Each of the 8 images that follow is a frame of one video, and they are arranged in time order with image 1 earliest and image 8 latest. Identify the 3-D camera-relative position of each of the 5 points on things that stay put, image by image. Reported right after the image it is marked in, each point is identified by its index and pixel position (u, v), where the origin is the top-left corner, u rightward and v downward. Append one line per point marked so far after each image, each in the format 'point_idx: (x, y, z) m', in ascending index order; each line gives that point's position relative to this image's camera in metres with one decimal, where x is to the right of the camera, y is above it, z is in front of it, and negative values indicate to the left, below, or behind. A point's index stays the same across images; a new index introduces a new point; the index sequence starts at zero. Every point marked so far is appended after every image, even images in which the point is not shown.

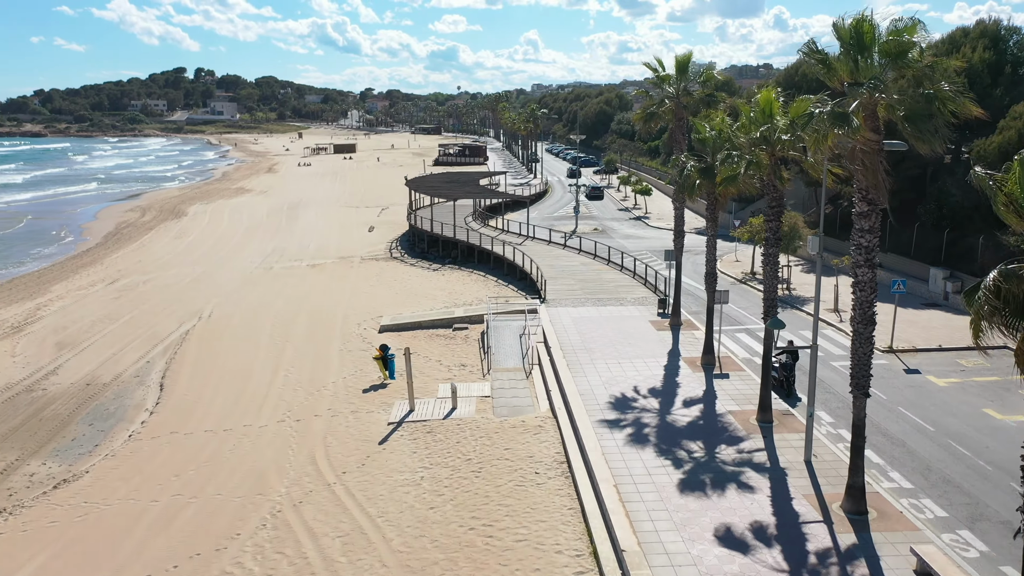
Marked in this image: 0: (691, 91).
0: (+3.4, +3.7, +16.0) m
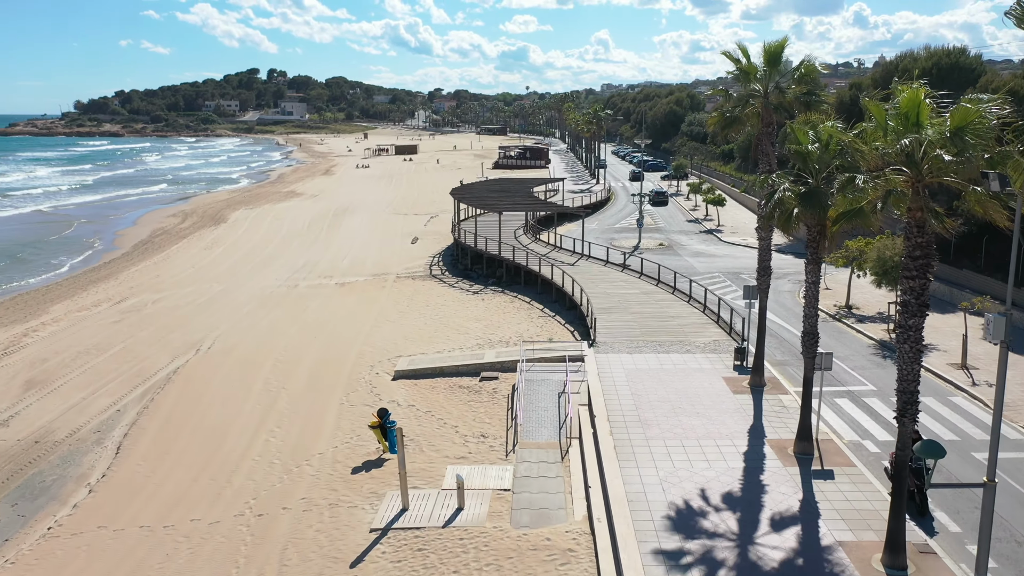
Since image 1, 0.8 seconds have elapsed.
0: (+3.9, +2.9, +12.4) m
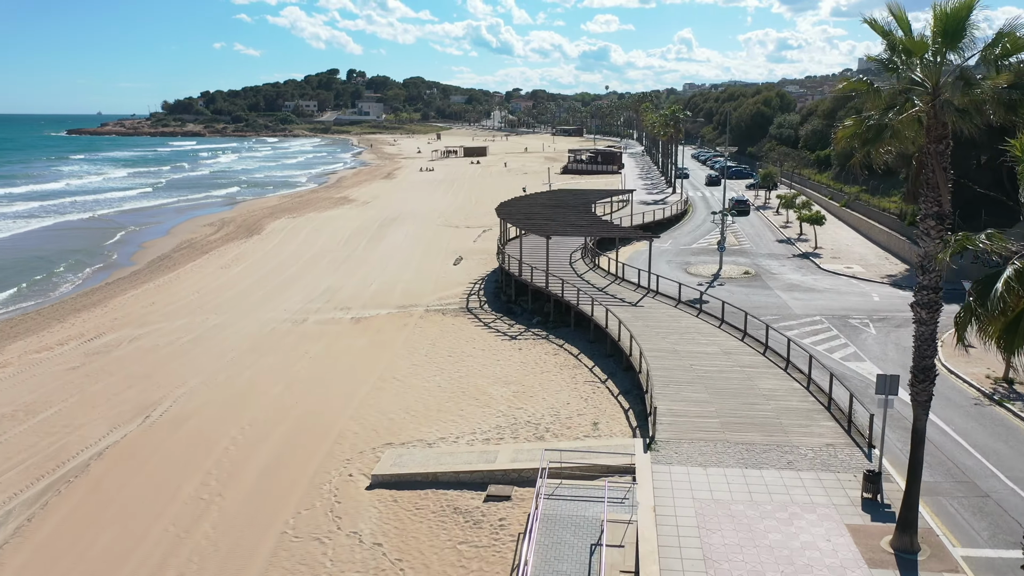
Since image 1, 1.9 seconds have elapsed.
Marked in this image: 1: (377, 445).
0: (+4.0, +1.8, +7.5) m
1: (-2.0, -2.3, +12.6) m
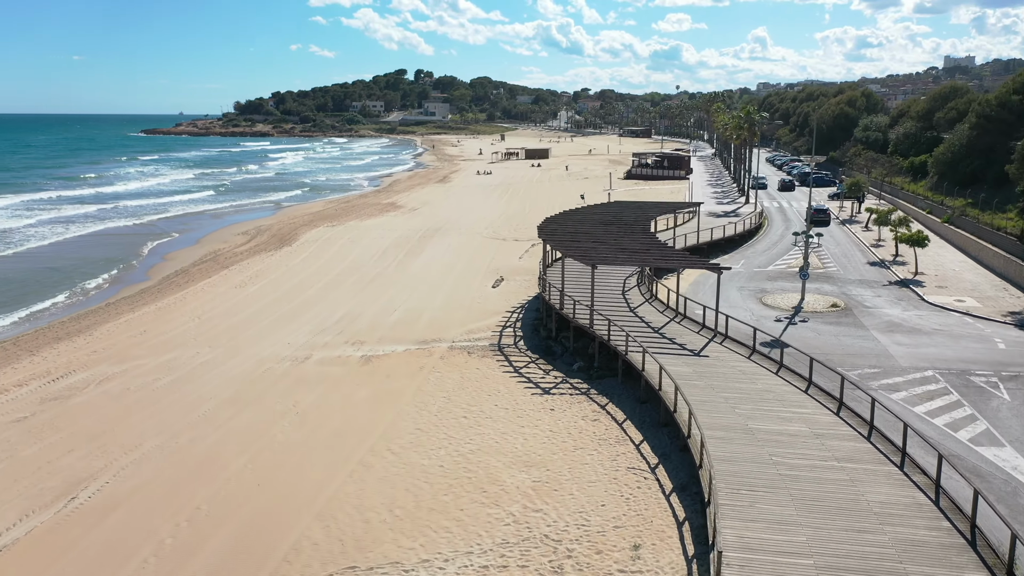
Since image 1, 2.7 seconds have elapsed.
0: (+3.7, +1.0, +3.7) m
1: (-1.9, -3.1, +9.3) m
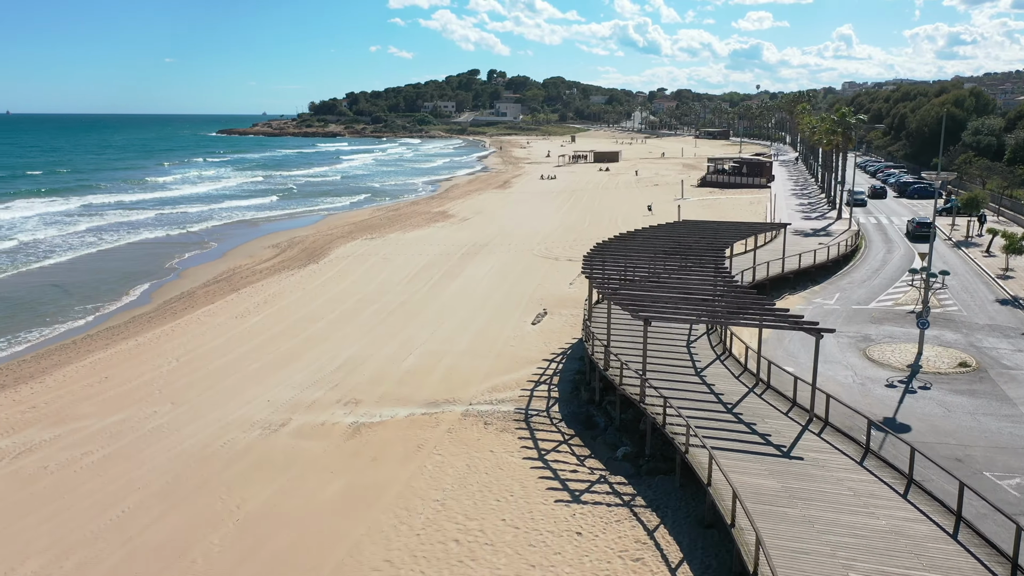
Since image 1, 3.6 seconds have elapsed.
0: (+3.0, 0.0, -0.7) m
1: (-2.2, -3.9, +5.4) m
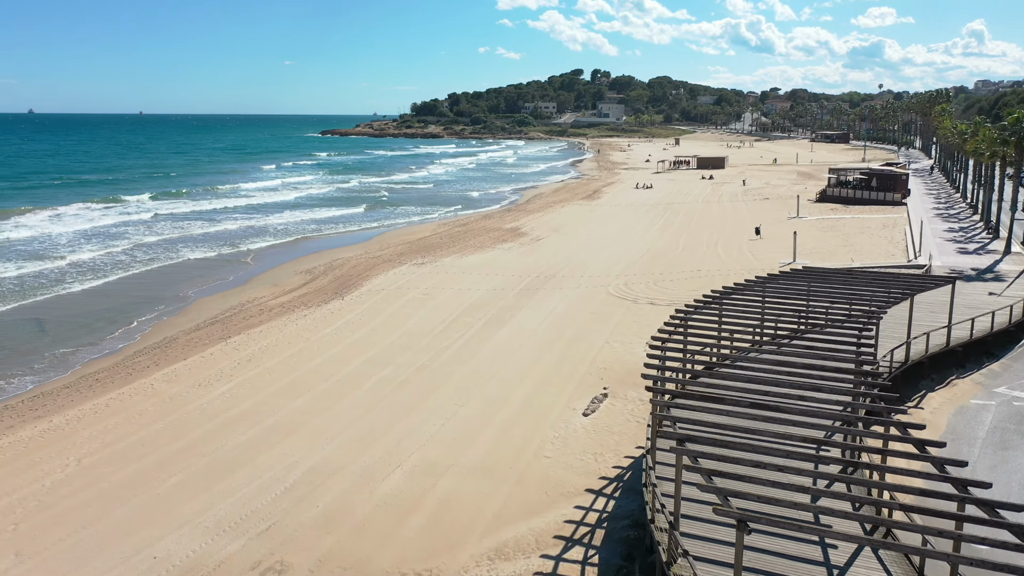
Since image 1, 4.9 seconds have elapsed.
0: (+1.1, -1.3, -6.8) m
1: (-3.4, -5.2, -0.2) m
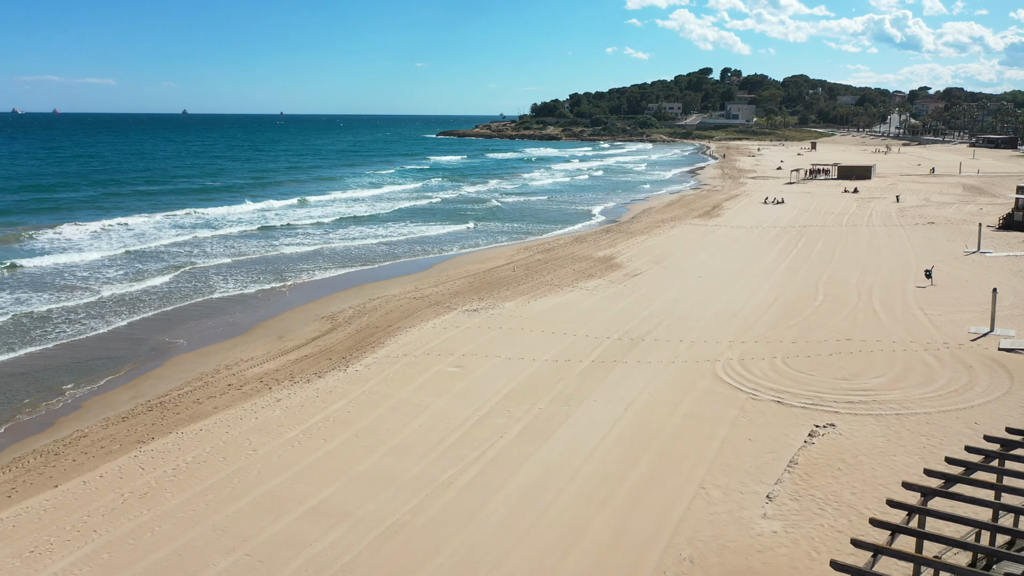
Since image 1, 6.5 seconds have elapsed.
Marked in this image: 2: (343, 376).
0: (-2.1, -2.9, -13.9) m
1: (-5.8, -6.6, -6.7) m
2: (-3.6, -1.9, +18.0) m
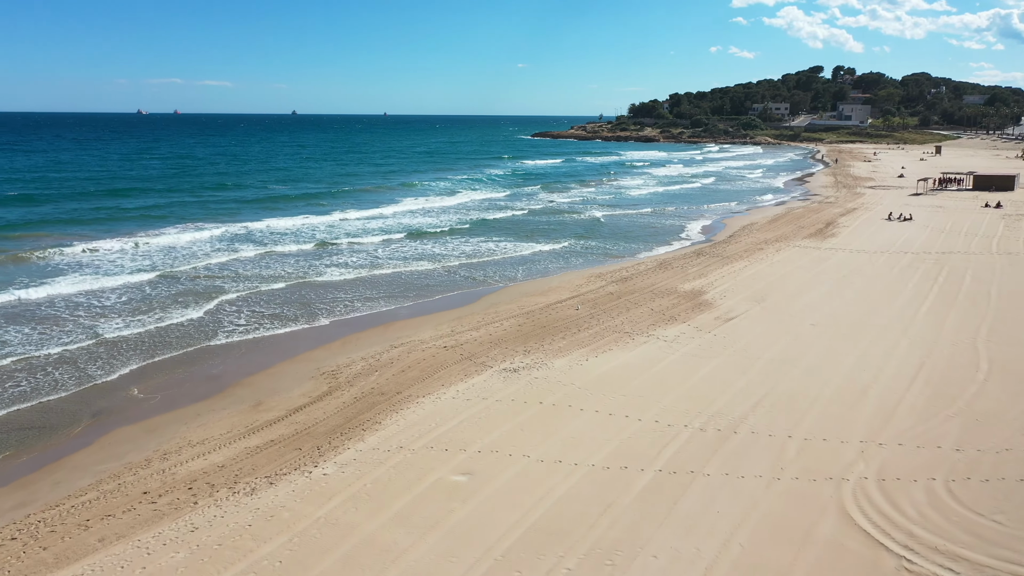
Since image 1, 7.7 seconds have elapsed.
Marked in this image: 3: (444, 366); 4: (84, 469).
0: (-5.3, -3.9, -19.1) m
1: (-8.2, -7.6, -11.5) m
2: (-3.2, -3.0, +12.9) m
3: (-1.5, -1.7, +19.4) m
4: (-7.1, -3.0, +14.2) m
